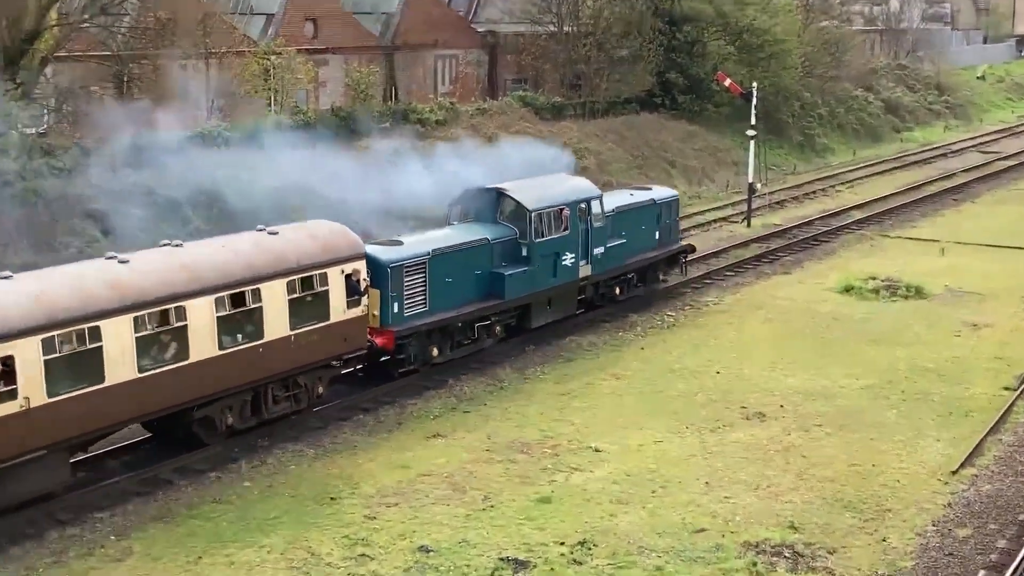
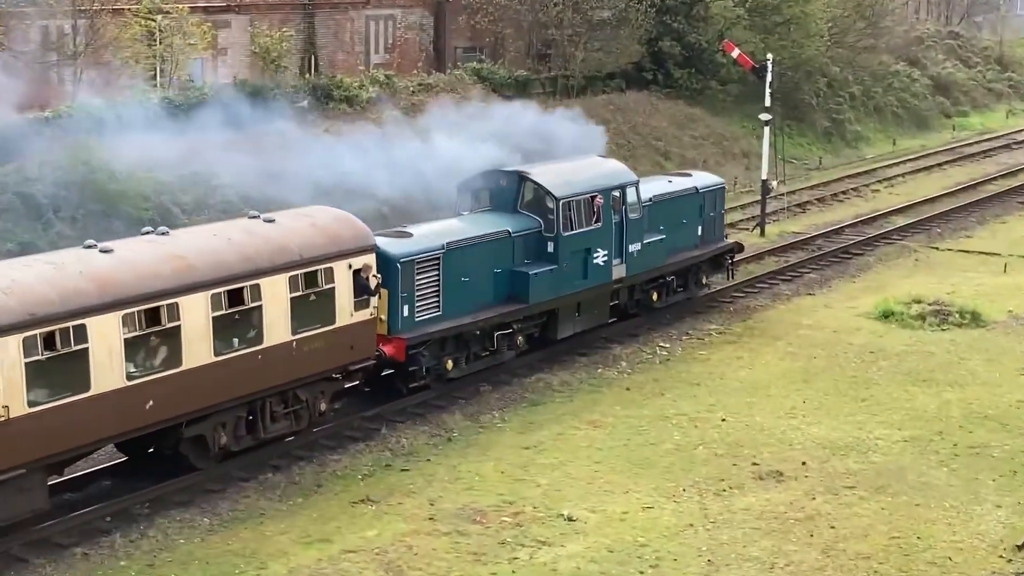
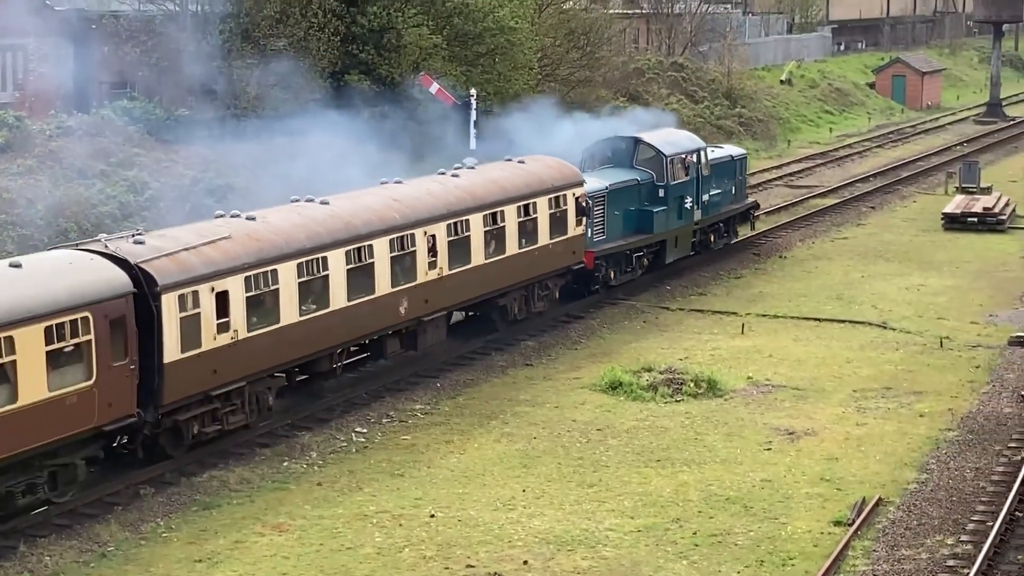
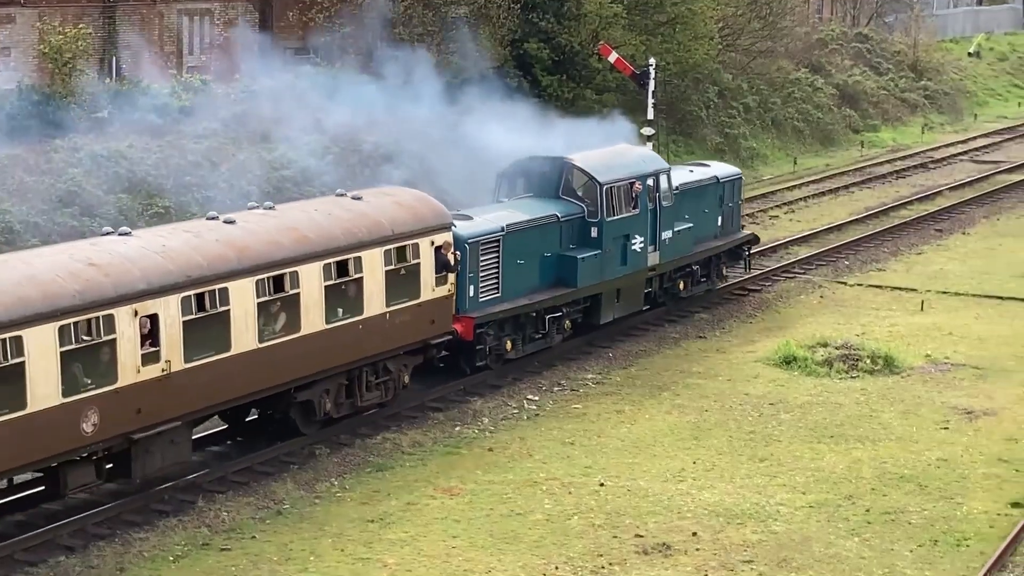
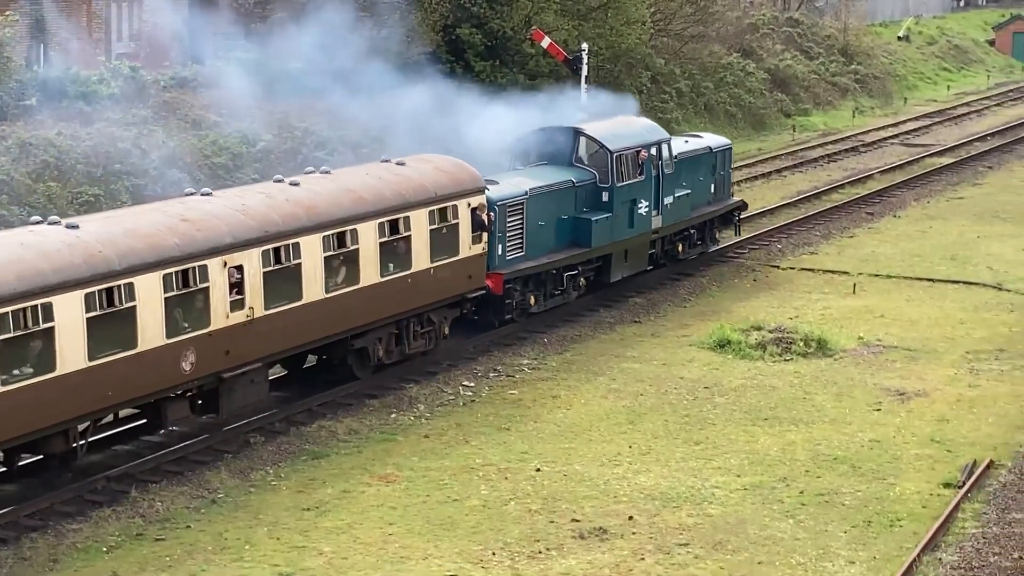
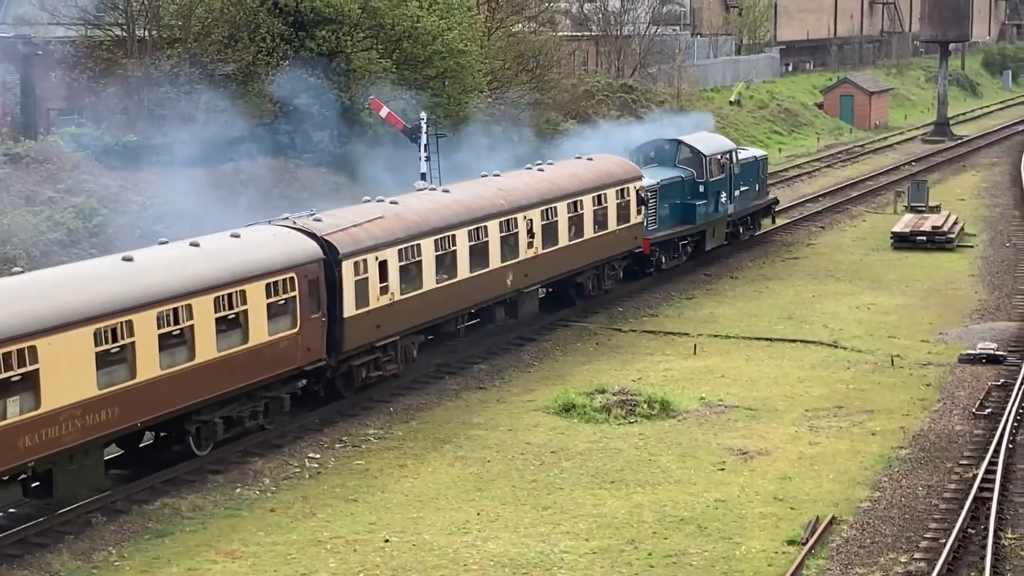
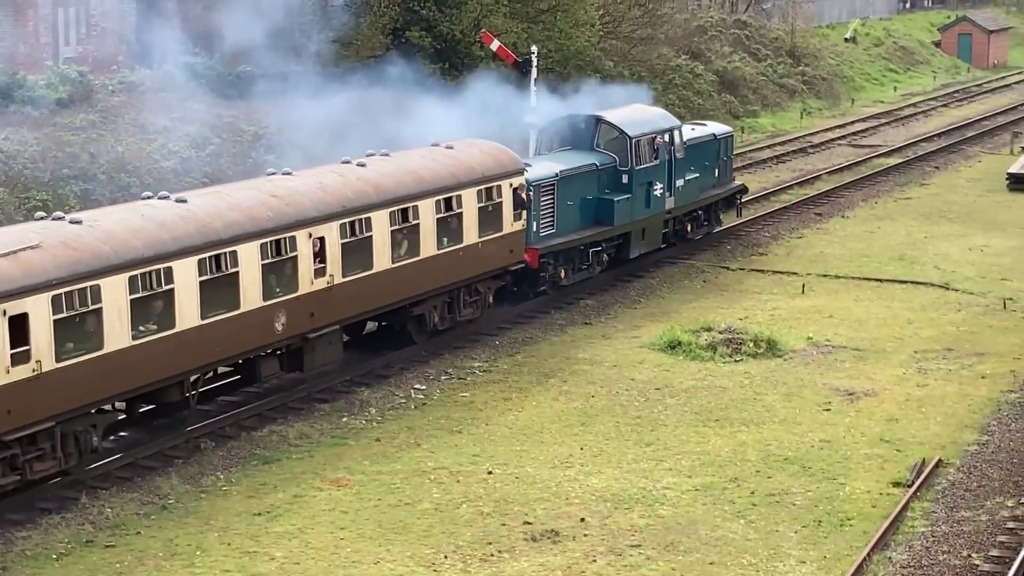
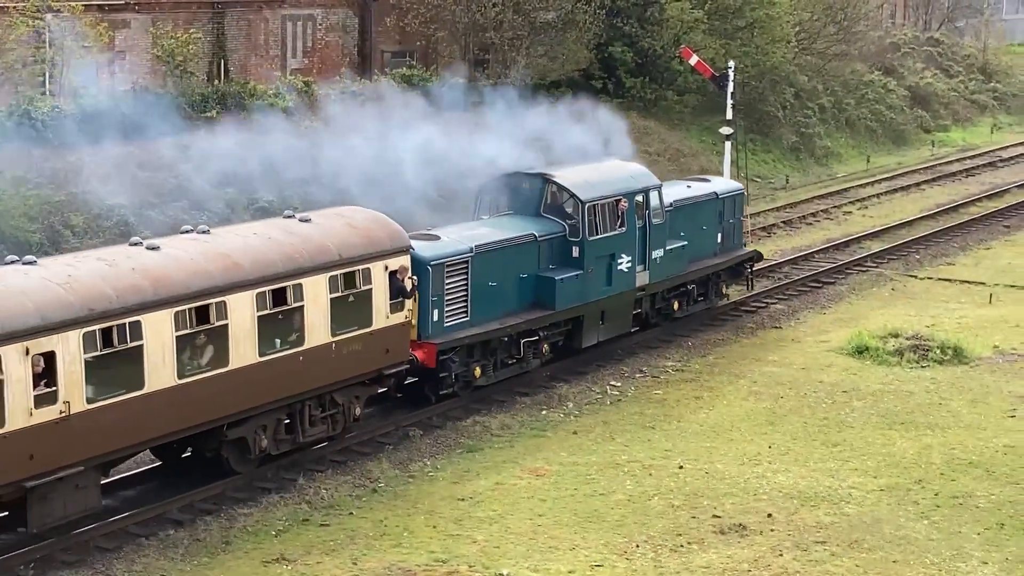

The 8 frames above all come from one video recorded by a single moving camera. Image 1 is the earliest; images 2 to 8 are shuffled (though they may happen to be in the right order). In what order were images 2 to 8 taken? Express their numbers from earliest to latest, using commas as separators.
2, 8, 4, 5, 7, 3, 6
